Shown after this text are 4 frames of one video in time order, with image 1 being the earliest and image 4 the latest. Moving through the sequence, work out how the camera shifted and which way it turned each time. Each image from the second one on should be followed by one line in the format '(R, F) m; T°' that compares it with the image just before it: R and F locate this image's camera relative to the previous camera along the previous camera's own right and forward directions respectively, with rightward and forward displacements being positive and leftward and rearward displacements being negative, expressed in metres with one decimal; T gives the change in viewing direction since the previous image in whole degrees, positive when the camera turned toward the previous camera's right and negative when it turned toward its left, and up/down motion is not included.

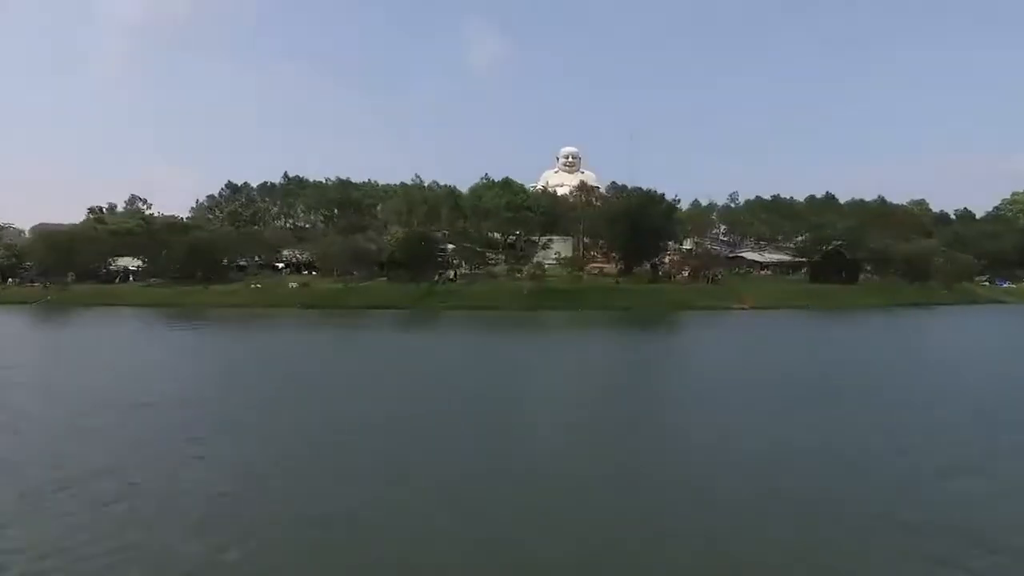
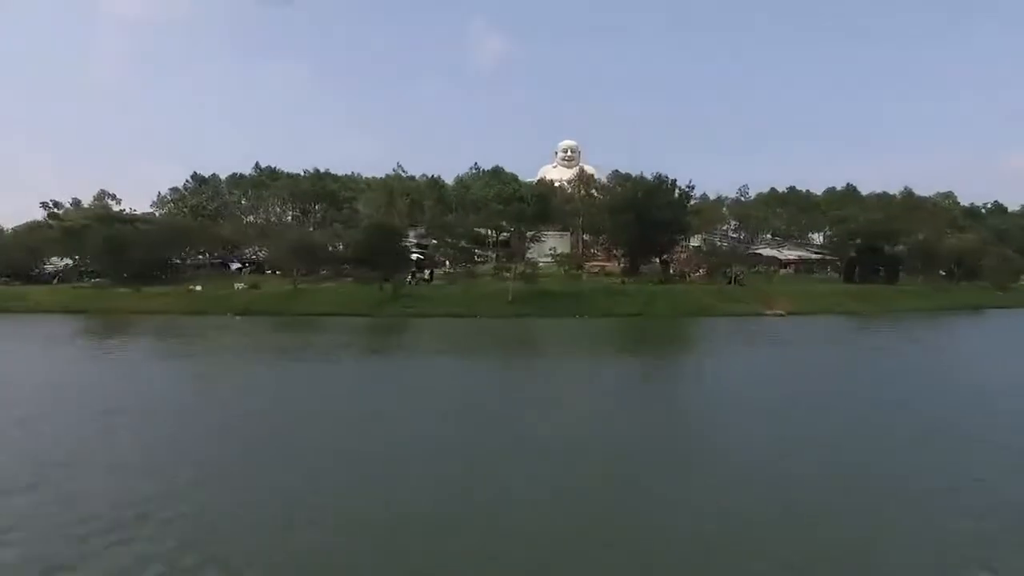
(+0.6, +5.0) m; 0°
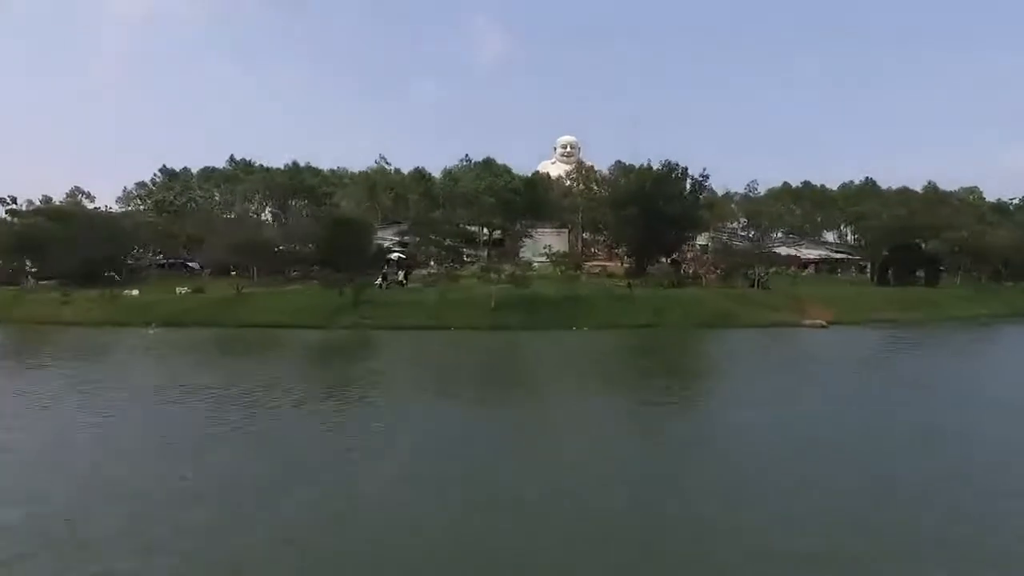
(+0.5, +3.8) m; 0°
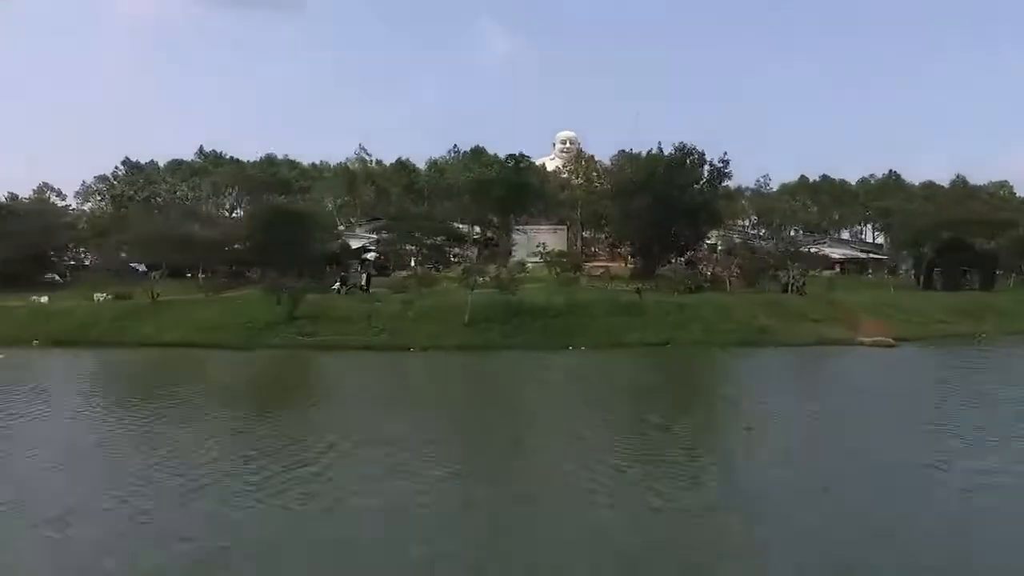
(+0.5, +4.0) m; 0°
